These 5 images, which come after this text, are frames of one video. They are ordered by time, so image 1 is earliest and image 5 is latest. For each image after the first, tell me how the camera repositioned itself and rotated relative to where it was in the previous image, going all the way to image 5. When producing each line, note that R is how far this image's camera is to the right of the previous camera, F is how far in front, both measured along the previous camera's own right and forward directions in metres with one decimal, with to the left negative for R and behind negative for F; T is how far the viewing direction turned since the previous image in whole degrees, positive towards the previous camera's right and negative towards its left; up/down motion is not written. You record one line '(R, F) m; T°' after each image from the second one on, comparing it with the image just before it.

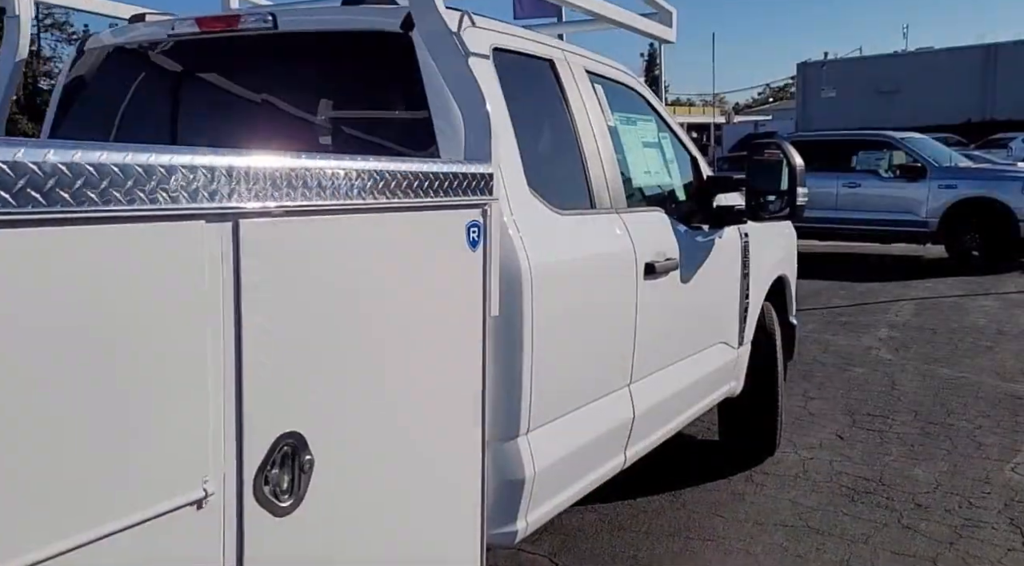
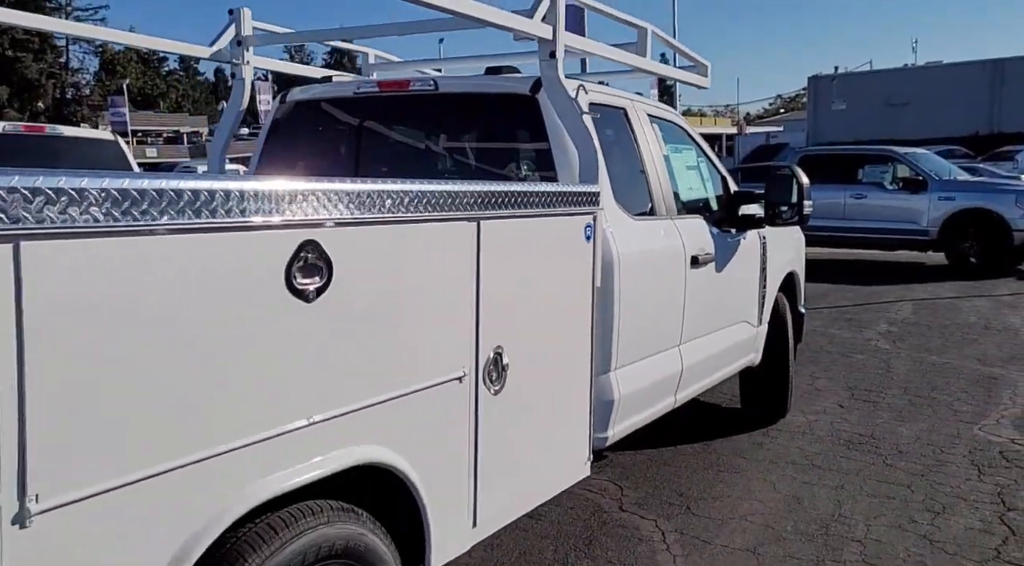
(-0.3, -1.2) m; -1°
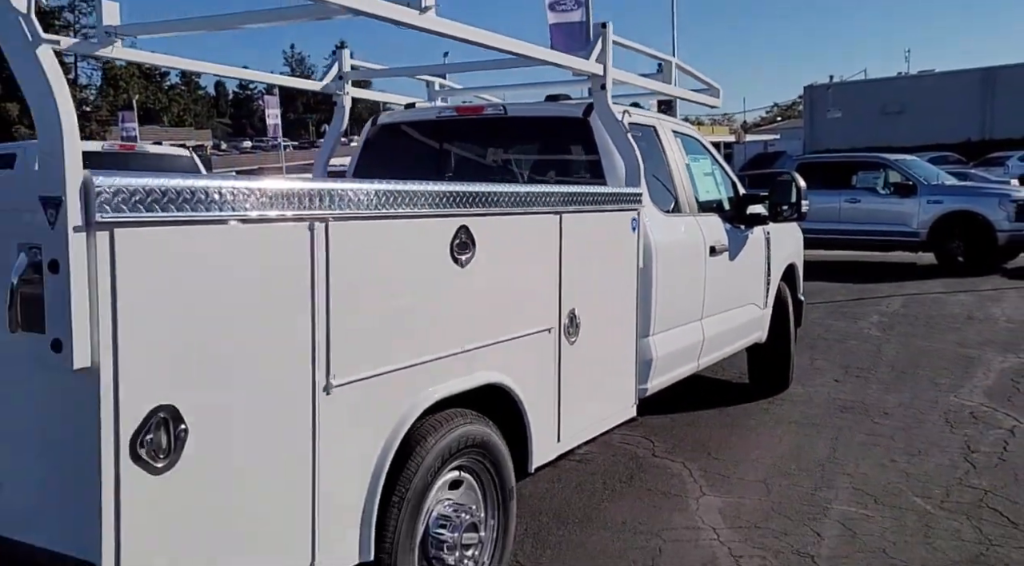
(-0.3, -1.0) m; 0°
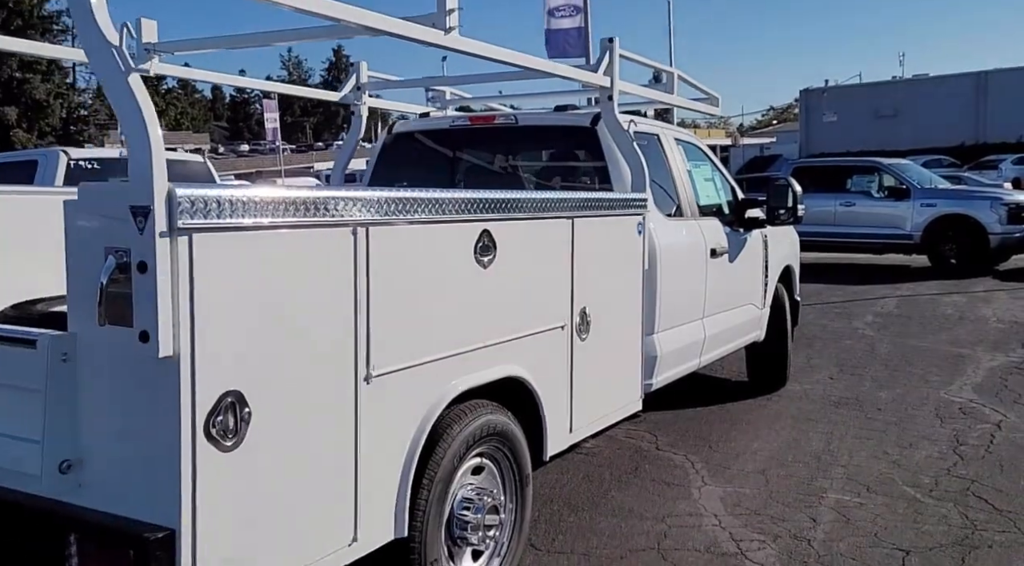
(-0.1, -0.3) m; 0°
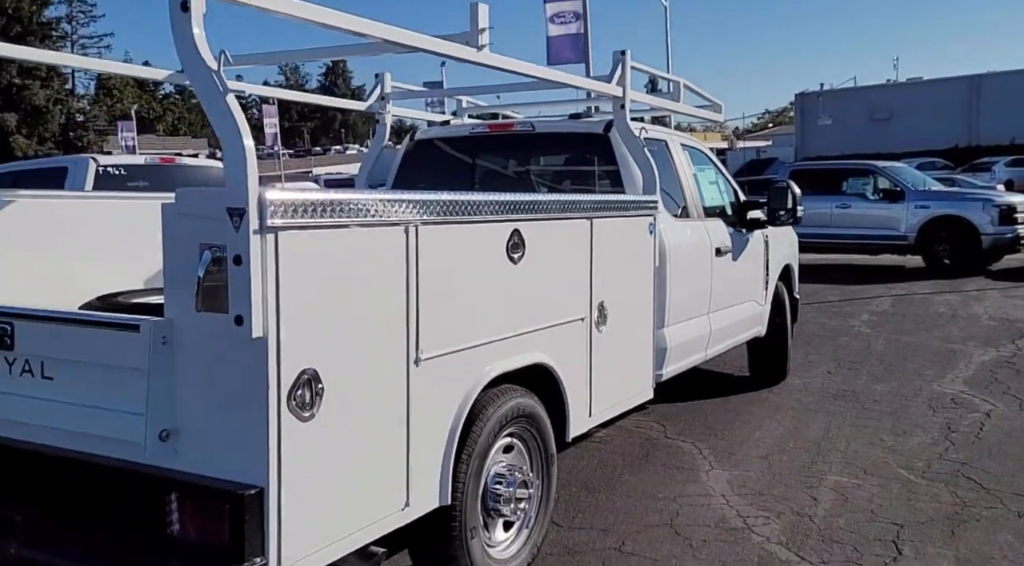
(-0.1, -0.3) m; 0°
